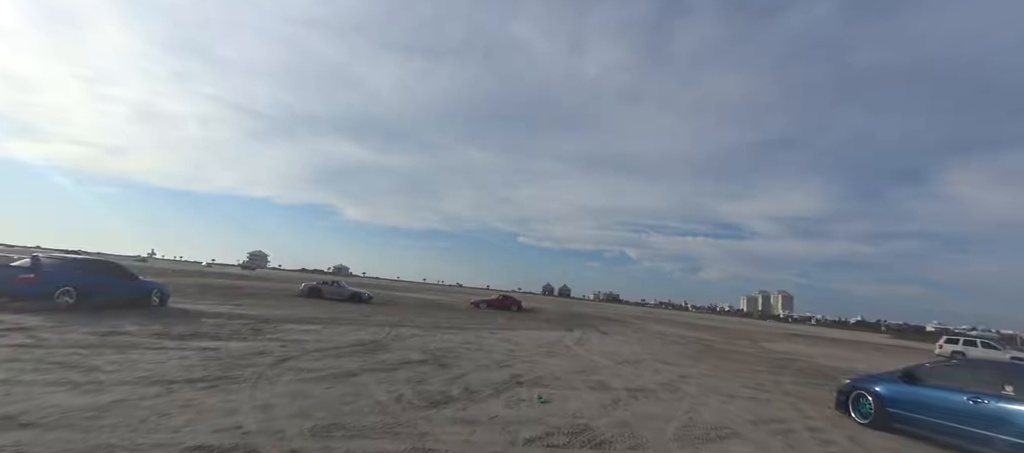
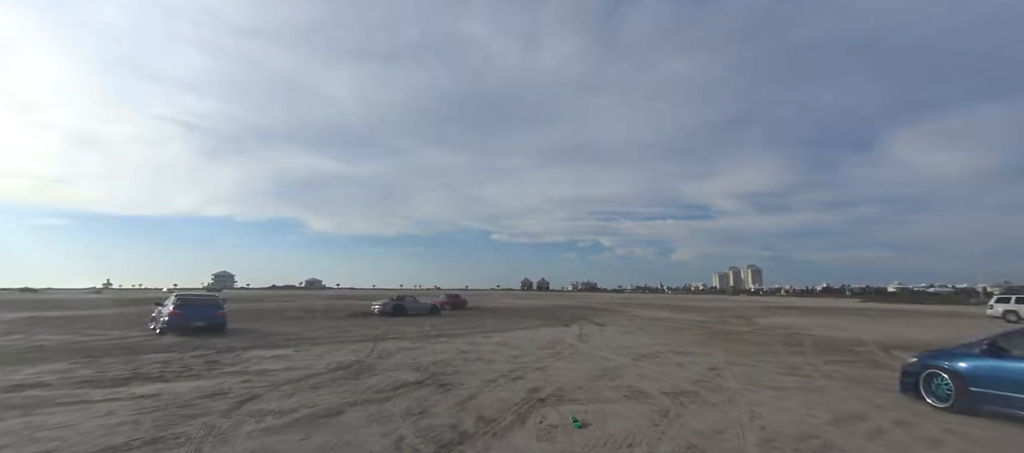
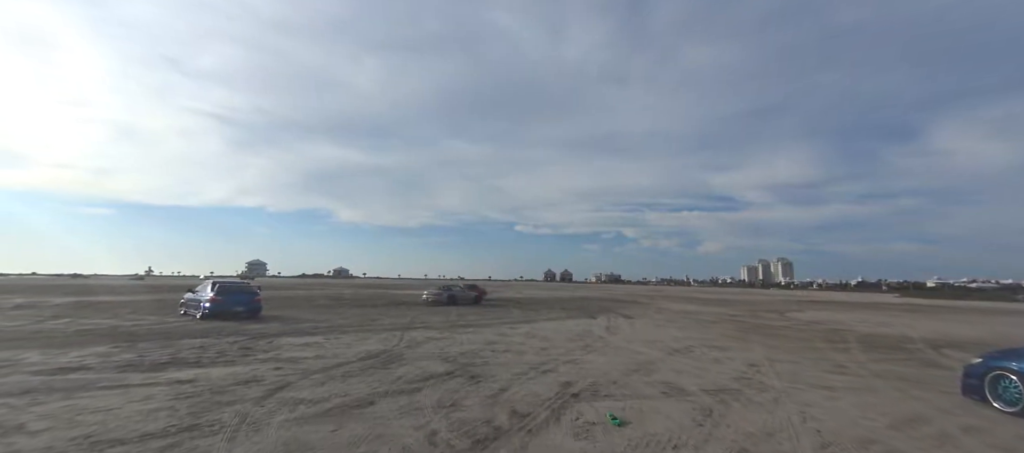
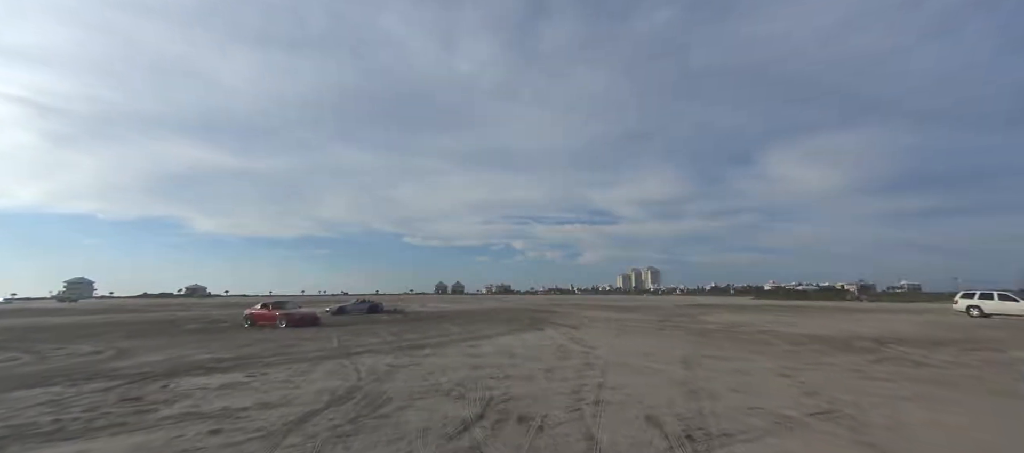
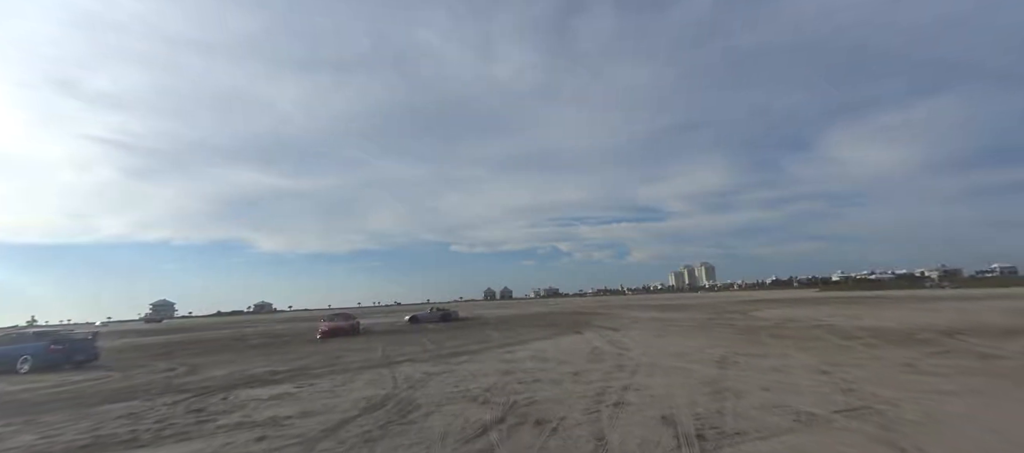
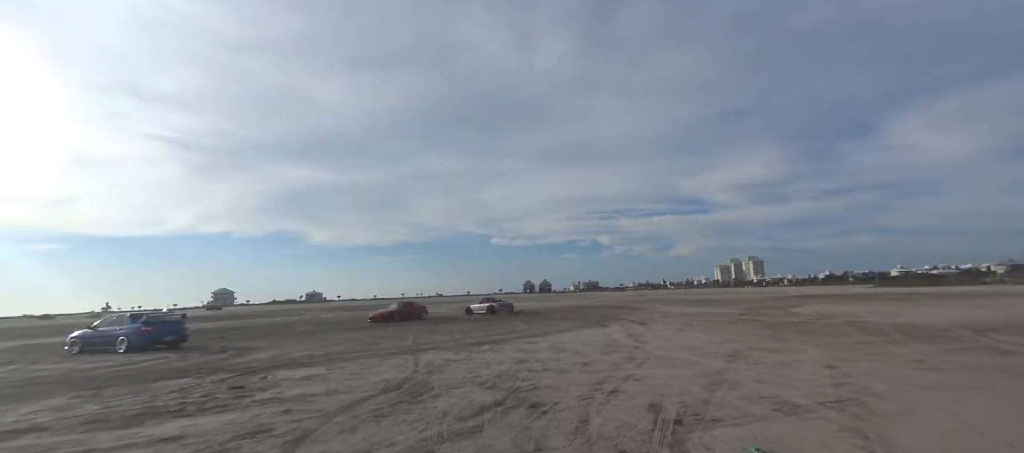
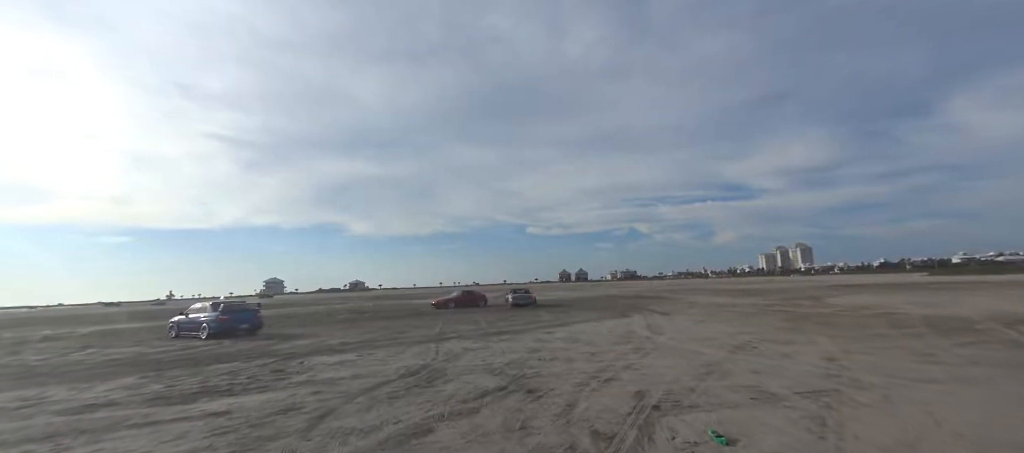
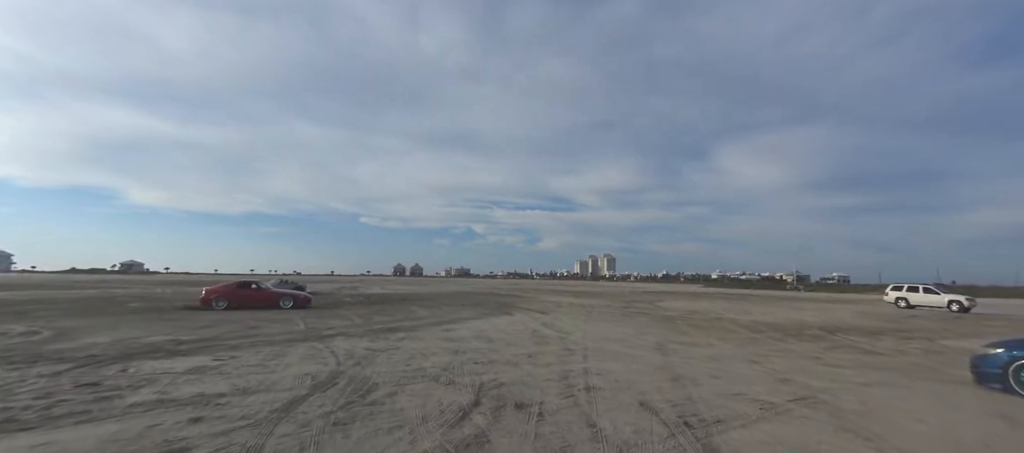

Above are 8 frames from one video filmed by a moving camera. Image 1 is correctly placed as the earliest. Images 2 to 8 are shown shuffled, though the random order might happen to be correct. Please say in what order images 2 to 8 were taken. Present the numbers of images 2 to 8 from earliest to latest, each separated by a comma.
2, 3, 7, 6, 5, 4, 8
